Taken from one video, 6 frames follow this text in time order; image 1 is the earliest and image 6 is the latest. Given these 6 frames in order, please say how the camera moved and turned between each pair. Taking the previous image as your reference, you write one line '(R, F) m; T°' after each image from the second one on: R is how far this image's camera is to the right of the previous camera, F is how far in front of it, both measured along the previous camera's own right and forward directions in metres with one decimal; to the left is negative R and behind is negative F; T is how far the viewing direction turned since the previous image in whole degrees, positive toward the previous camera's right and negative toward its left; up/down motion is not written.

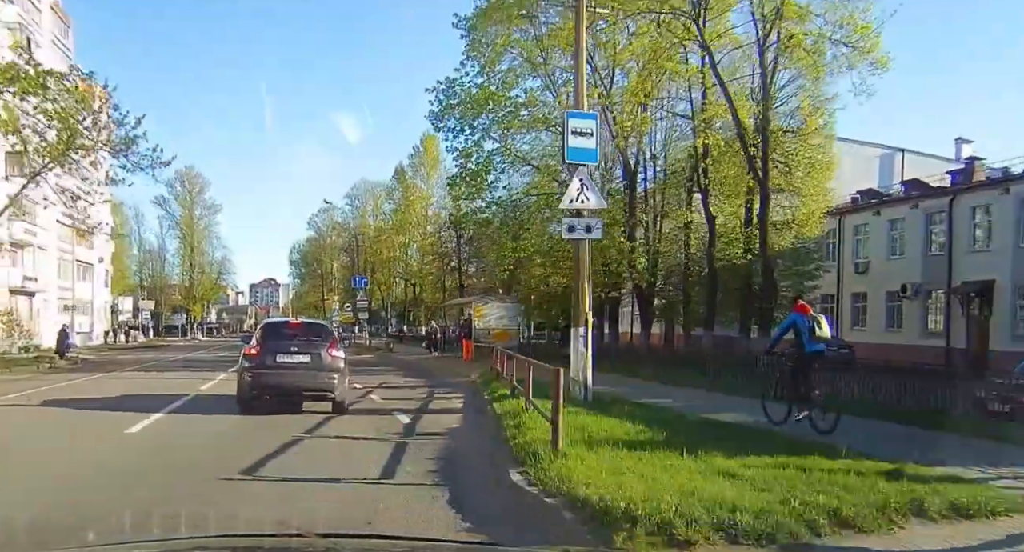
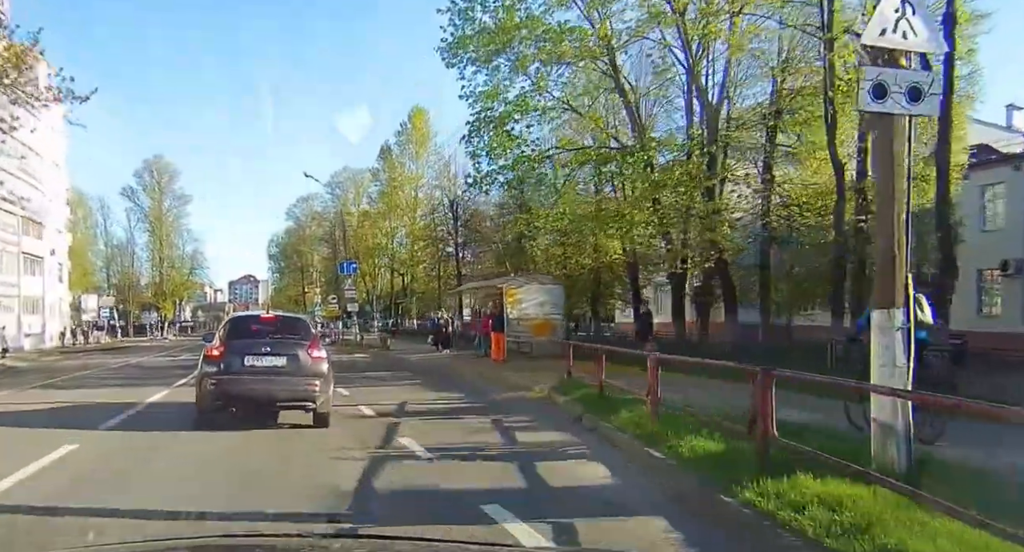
(-1.4, +5.8) m; +1°
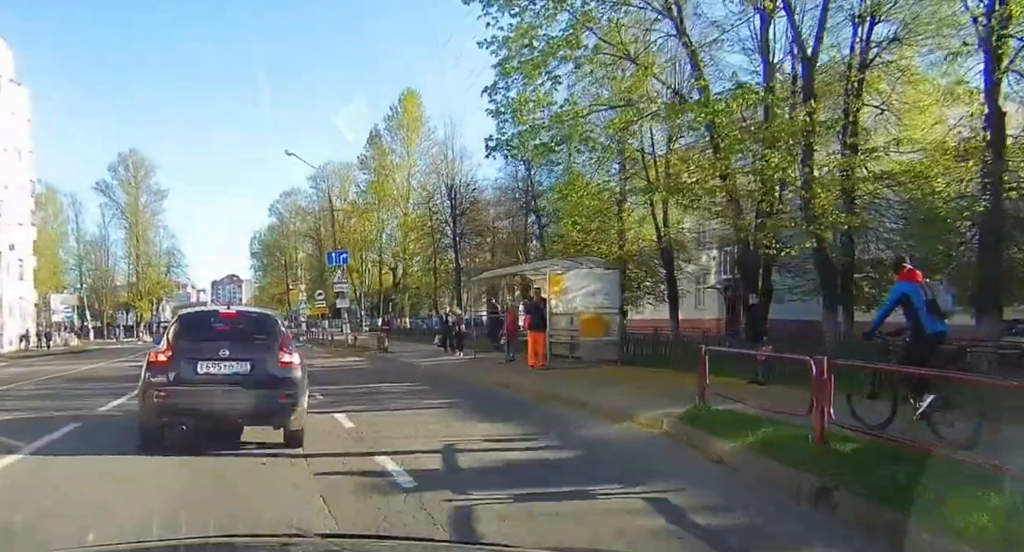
(-1.0, +4.1) m; +1°
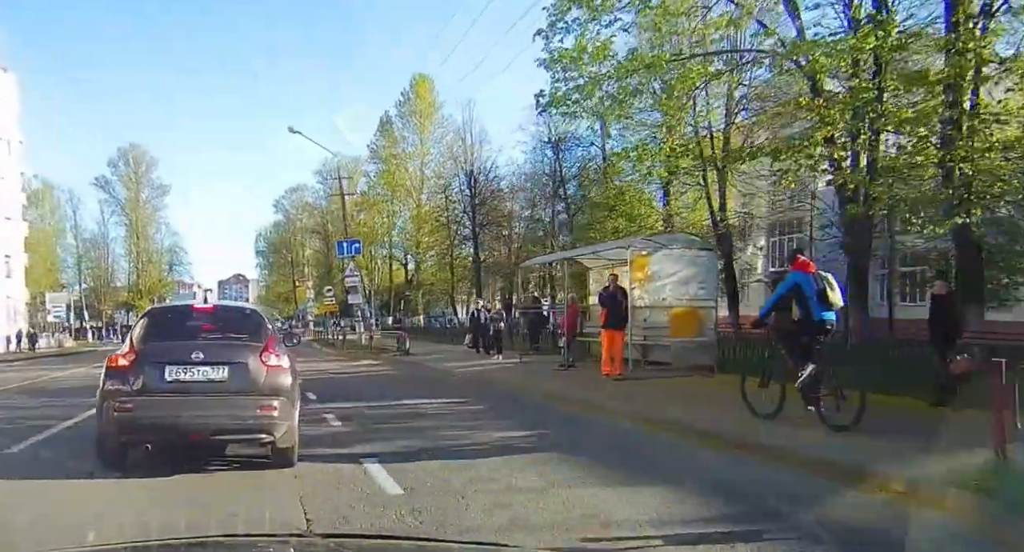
(-0.8, +3.2) m; 0°
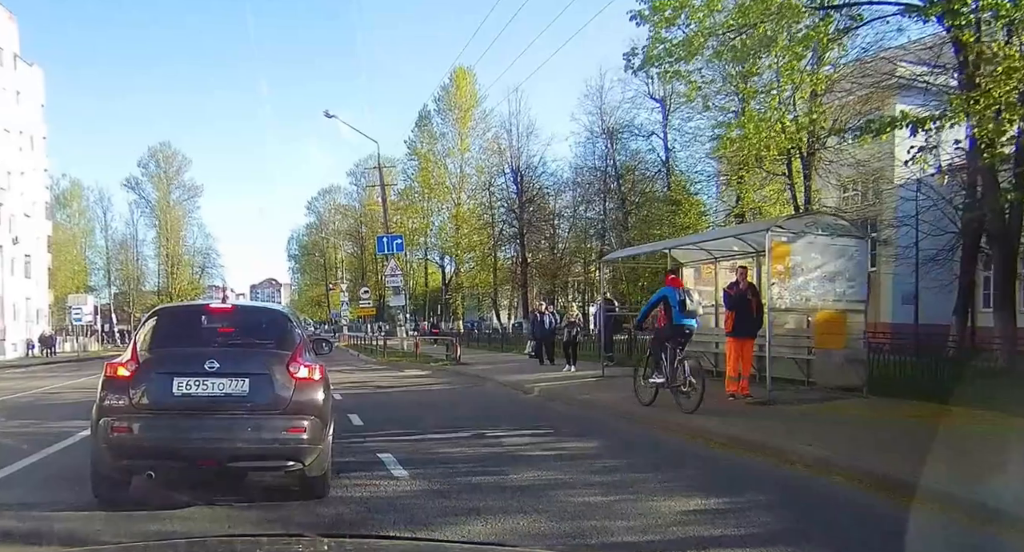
(-0.7, +2.6) m; -2°
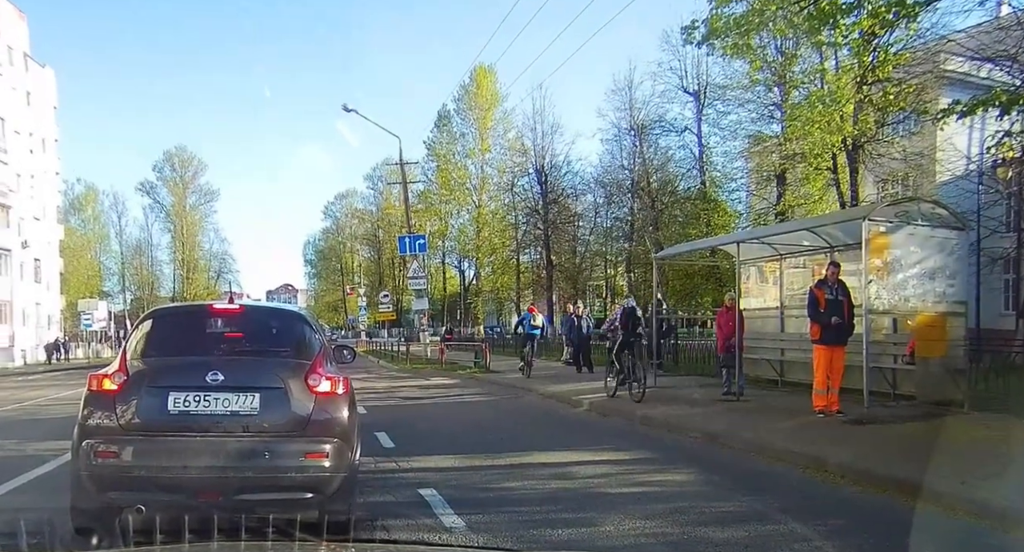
(-0.3, +1.2) m; -1°
